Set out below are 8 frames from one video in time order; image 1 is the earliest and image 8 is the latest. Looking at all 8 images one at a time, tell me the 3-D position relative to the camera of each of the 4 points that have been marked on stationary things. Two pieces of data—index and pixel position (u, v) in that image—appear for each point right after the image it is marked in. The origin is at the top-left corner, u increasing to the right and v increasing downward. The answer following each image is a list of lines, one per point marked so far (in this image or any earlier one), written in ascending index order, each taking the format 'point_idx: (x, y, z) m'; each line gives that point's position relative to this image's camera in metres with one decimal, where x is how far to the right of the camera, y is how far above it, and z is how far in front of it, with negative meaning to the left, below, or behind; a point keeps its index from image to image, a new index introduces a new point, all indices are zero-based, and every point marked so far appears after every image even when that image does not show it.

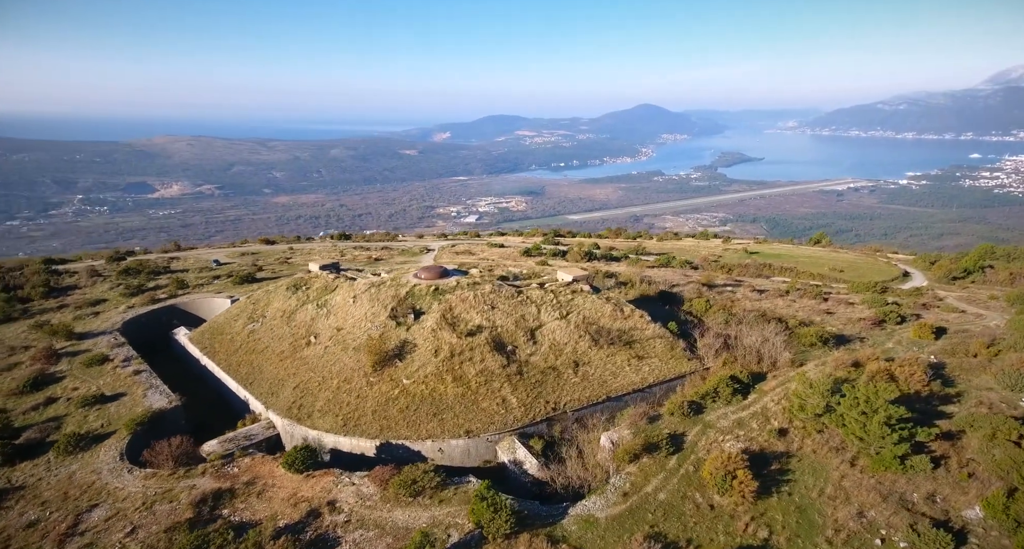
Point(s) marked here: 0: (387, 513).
0: (-3.2, -6.1, +16.8) m
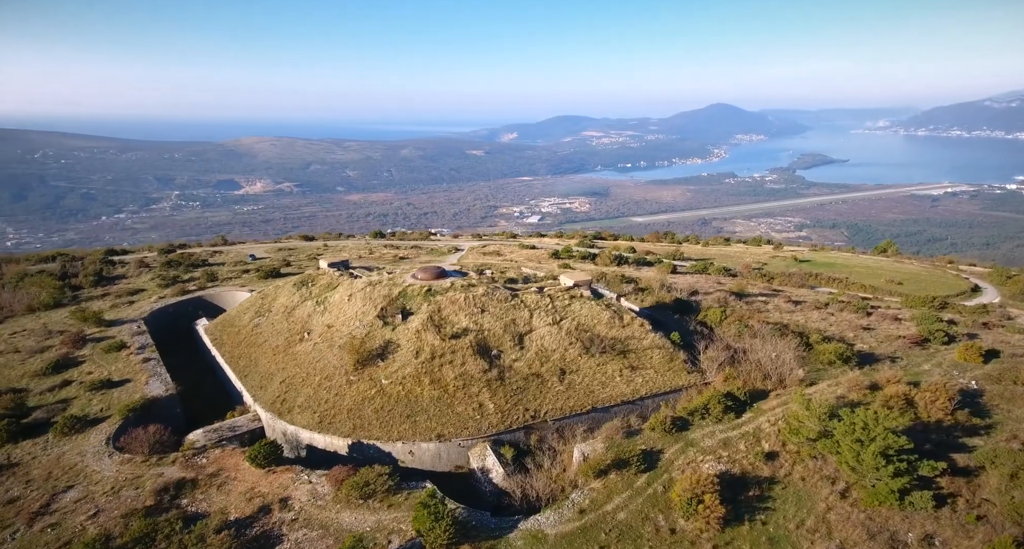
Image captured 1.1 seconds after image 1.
0: (-4.5, -6.1, +16.9) m
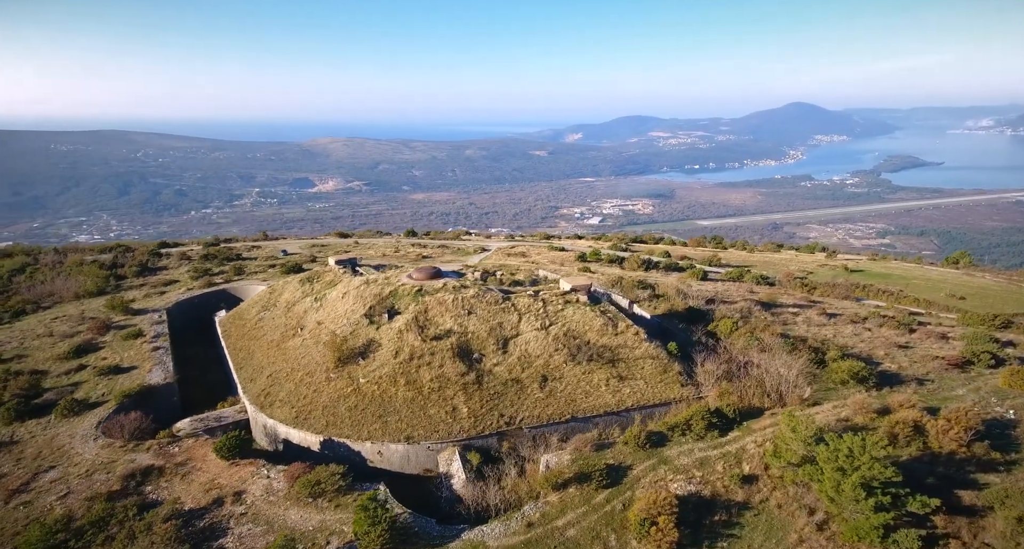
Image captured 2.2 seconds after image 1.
0: (-5.9, -6.1, +17.1) m
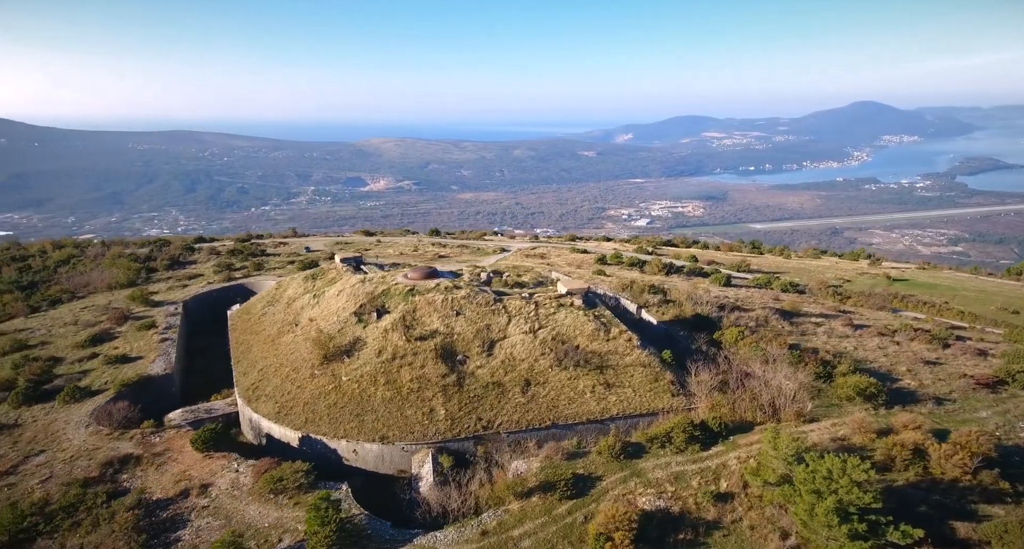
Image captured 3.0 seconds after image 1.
0: (-7.0, -6.0, +17.3) m
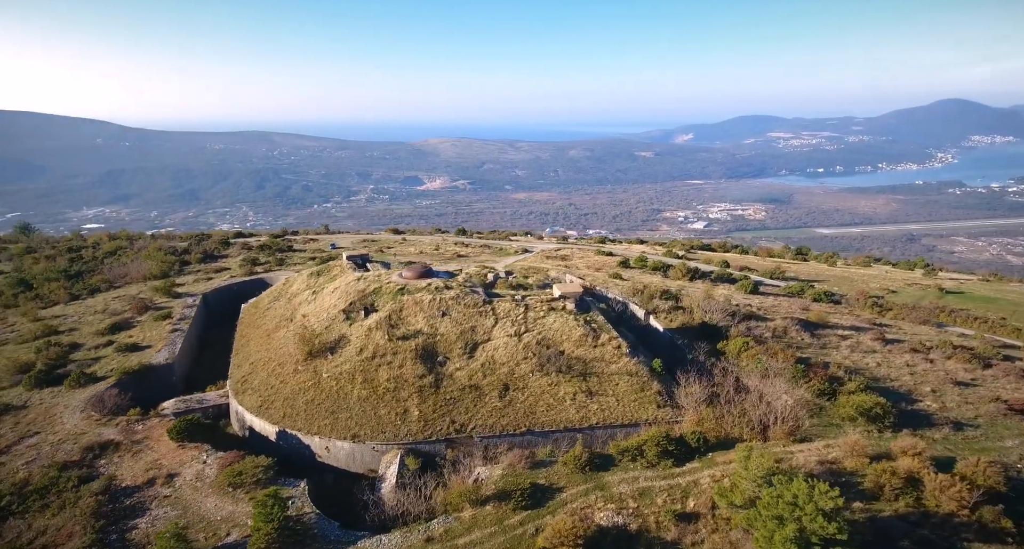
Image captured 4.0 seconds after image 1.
0: (-8.2, -5.8, +17.6) m
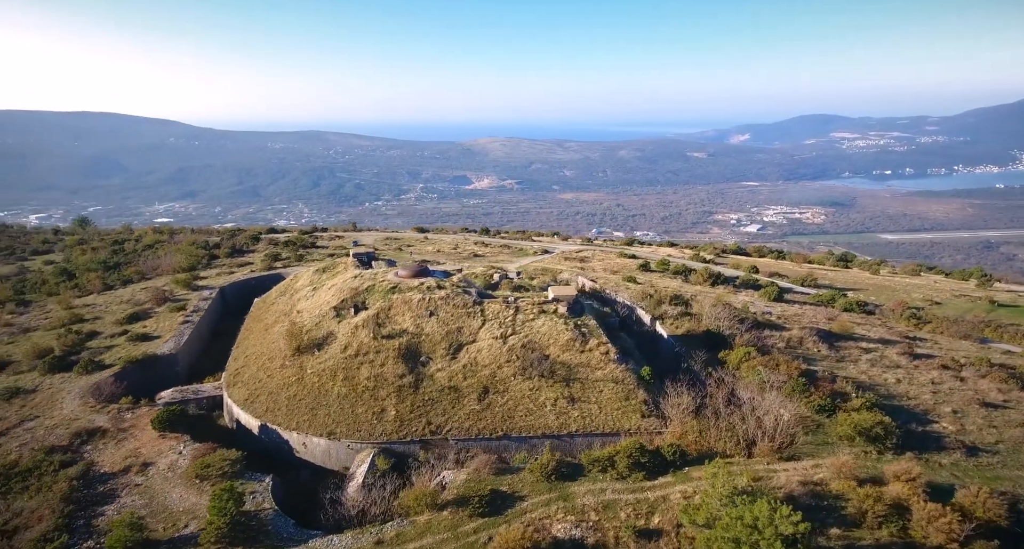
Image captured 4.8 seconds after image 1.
0: (-9.2, -5.7, +17.9) m
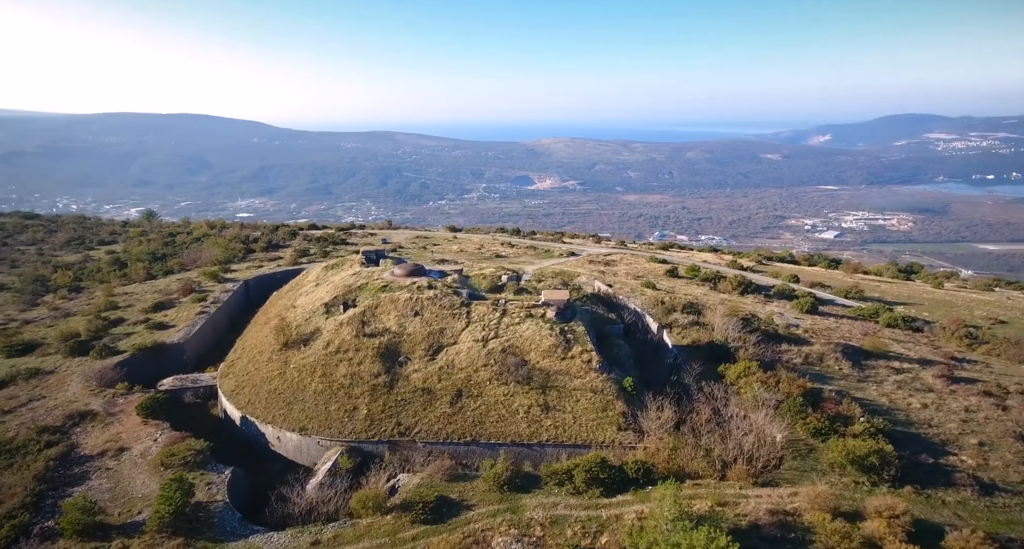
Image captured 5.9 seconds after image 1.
0: (-10.4, -5.4, +18.4) m
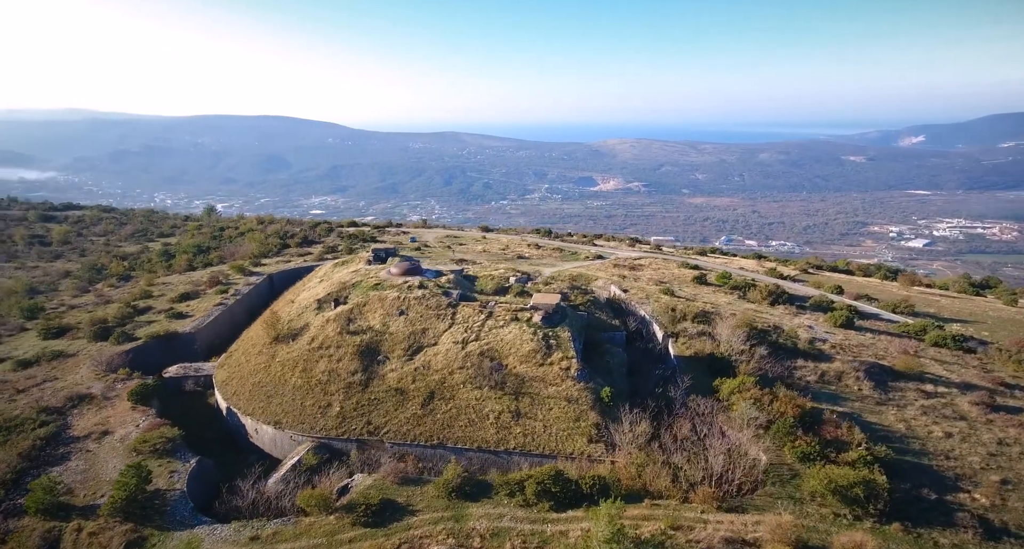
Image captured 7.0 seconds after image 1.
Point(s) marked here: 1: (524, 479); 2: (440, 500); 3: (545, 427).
0: (-11.5, -5.2, +19.0) m
1: (+0.3, -5.1, +16.5) m
2: (-1.8, -5.6, +16.5) m
3: (+0.8, -4.3, +18.9) m
